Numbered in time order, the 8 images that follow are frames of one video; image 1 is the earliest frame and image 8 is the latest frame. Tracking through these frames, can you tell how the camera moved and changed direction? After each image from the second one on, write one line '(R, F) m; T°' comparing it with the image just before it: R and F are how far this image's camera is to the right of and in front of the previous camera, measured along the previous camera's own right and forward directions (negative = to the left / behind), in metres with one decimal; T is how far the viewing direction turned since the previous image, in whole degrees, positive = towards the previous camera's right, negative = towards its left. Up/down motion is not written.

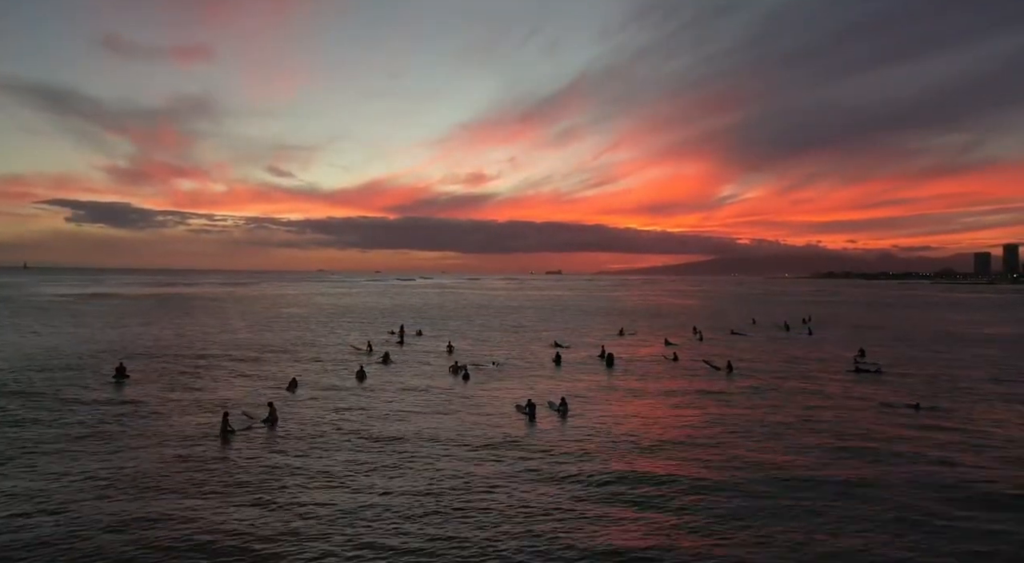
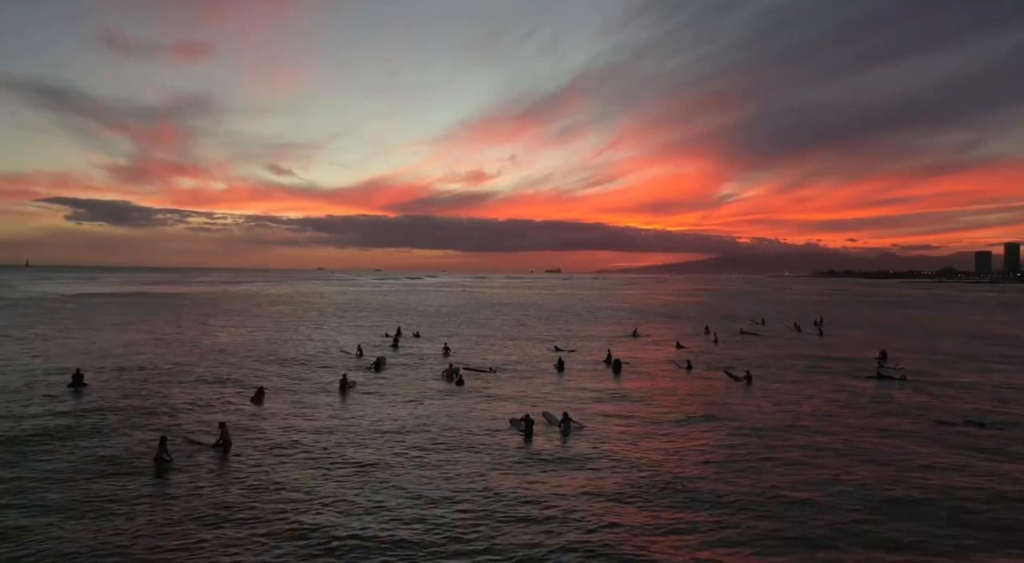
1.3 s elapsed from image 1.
(0.0, +3.1) m; 0°
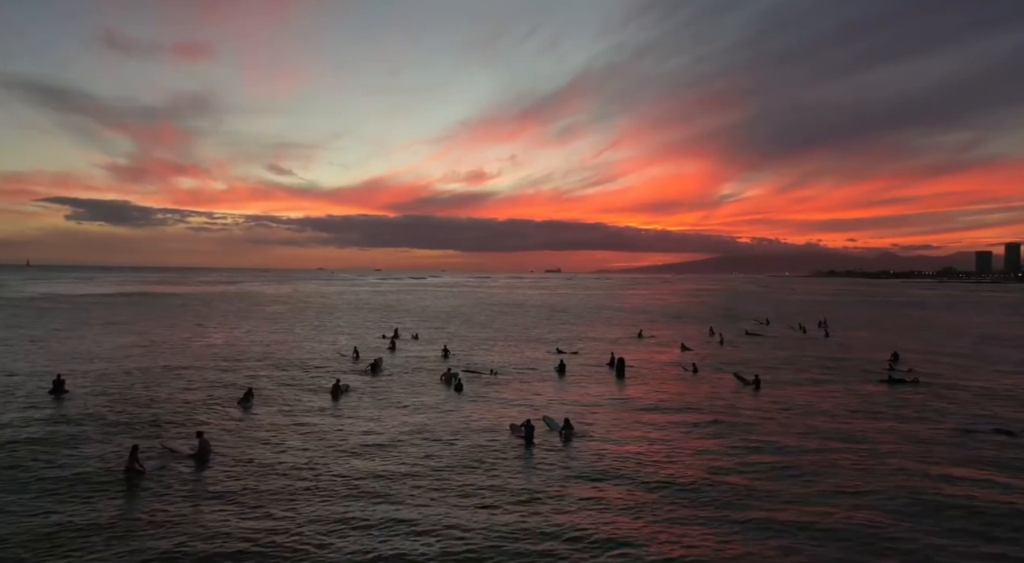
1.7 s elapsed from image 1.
(-3.9, -4.4) m; 0°
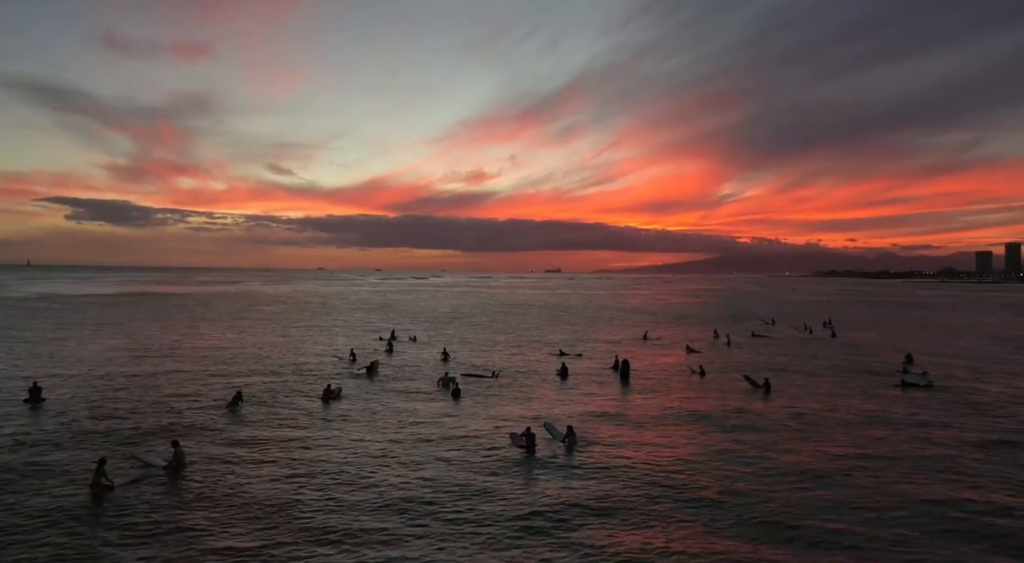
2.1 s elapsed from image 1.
(-1.2, -1.7) m; 0°
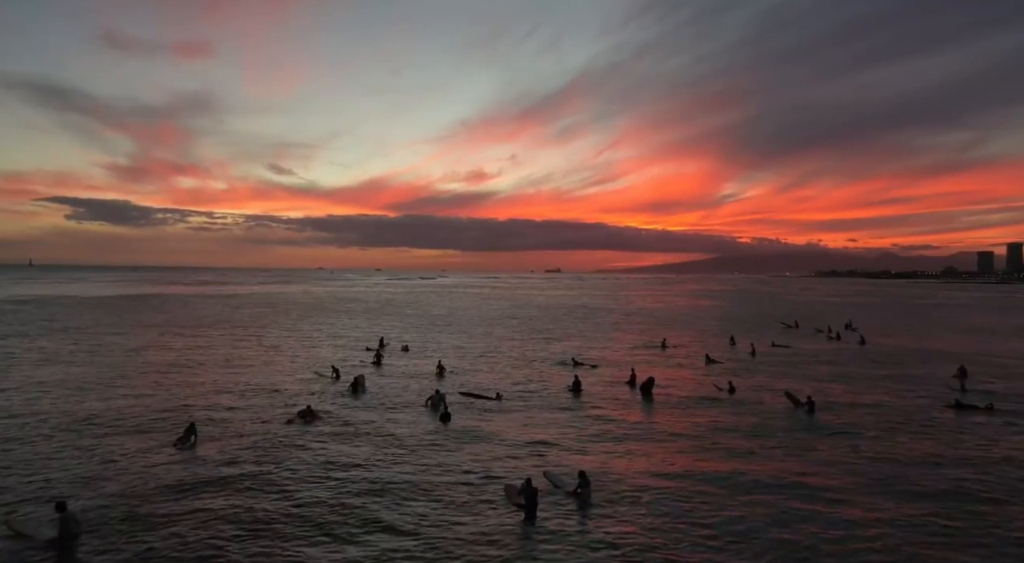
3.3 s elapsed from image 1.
(-0.3, +5.5) m; 0°
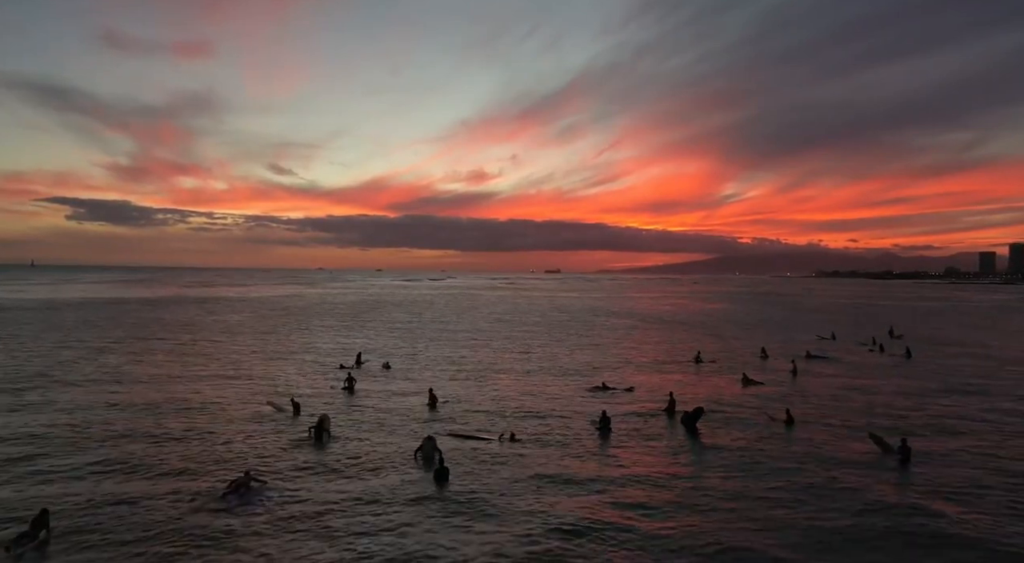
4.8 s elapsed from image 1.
(-0.4, +7.8) m; 0°
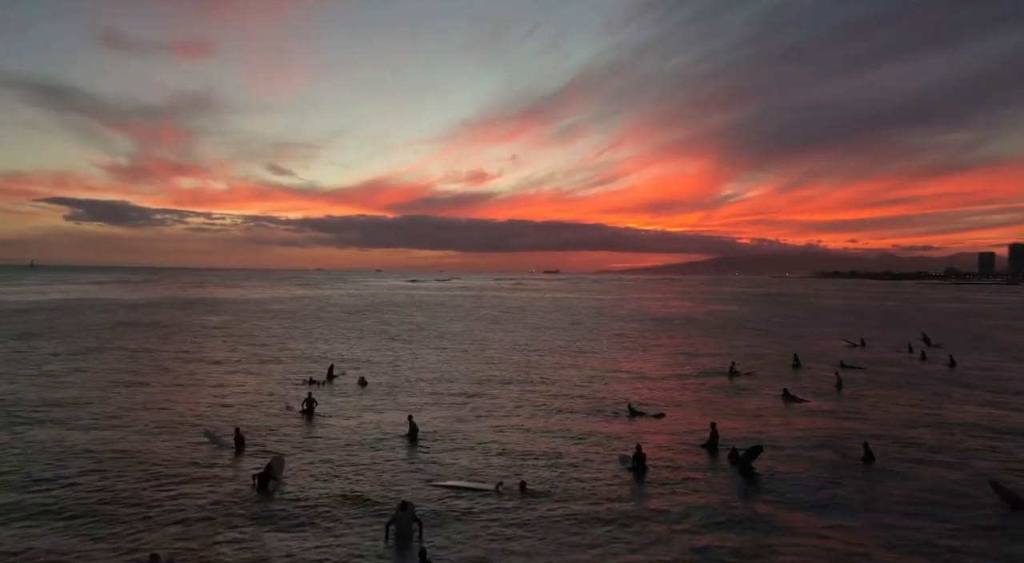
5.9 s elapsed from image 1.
(-0.2, +6.7) m; 0°
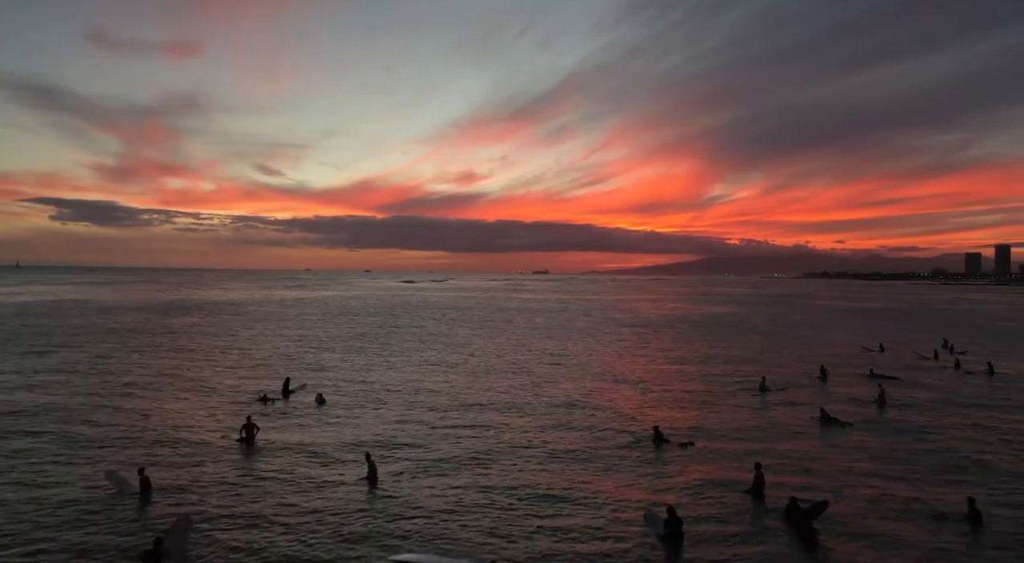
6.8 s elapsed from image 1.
(+0.1, +6.7) m; +1°
